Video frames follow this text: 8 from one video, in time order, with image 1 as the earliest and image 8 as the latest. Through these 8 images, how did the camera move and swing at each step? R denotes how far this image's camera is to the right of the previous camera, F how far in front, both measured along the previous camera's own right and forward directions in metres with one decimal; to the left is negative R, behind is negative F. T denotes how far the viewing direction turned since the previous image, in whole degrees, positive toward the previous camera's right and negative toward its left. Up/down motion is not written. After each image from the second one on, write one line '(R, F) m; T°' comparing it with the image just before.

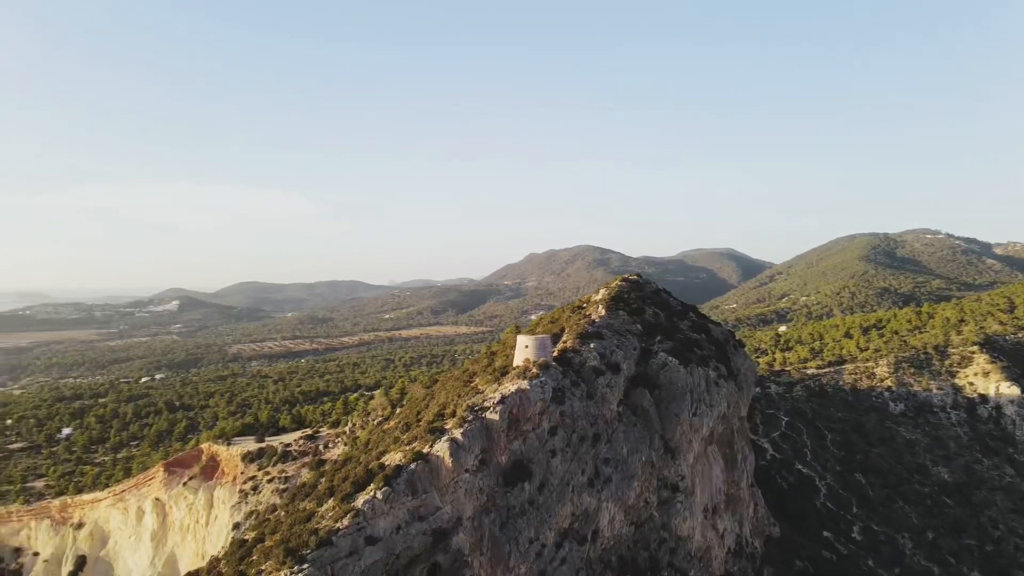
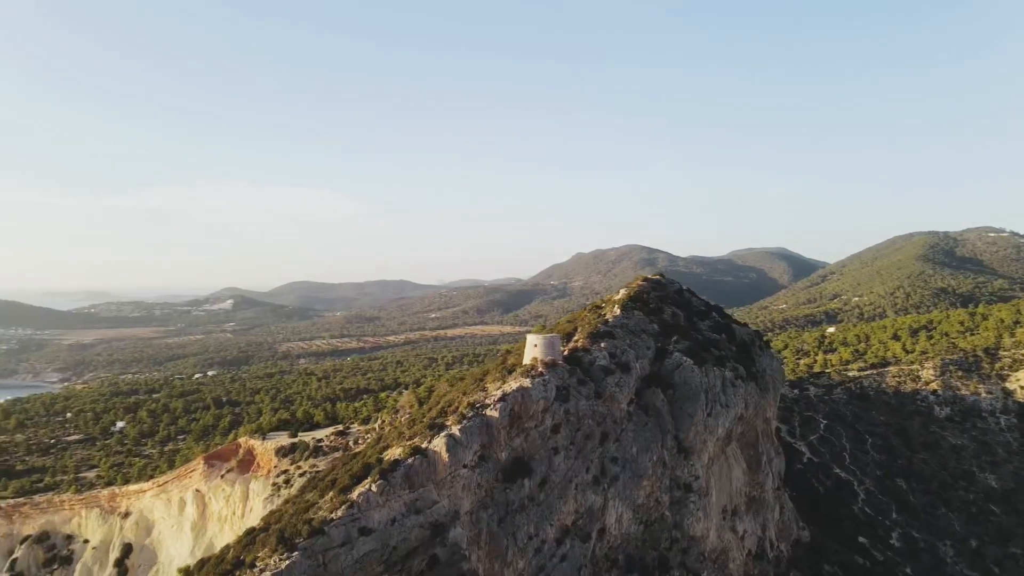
(+1.1, -0.4) m; -2°
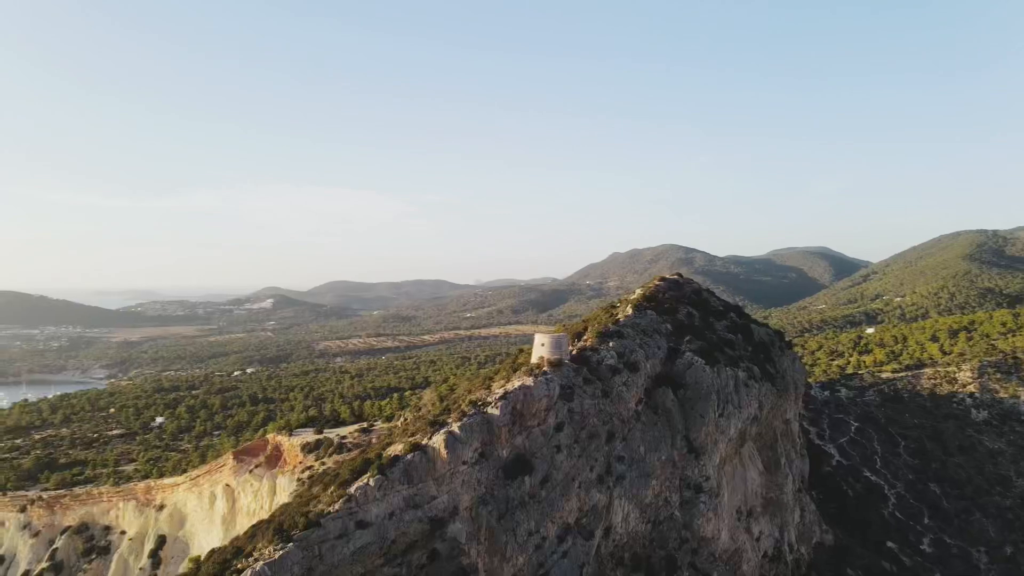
(+0.8, -0.3) m; -2°
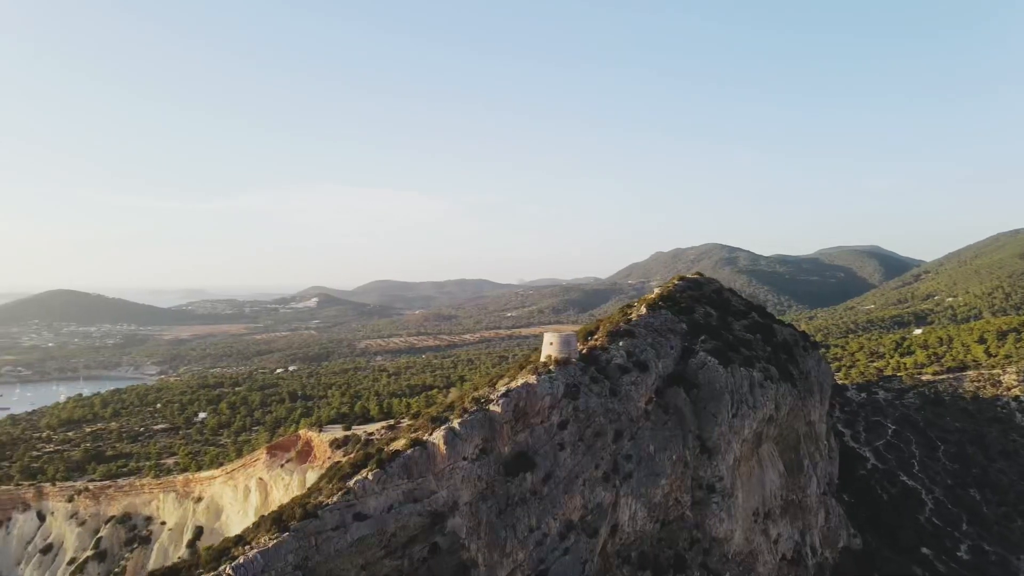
(+0.9, -0.3) m; -2°
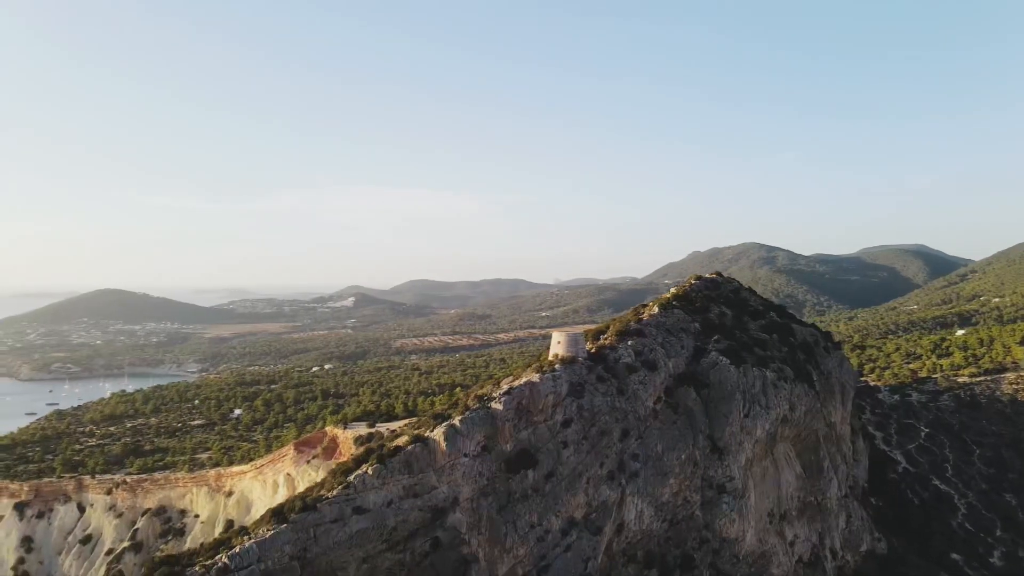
(+0.7, -0.3) m; -2°
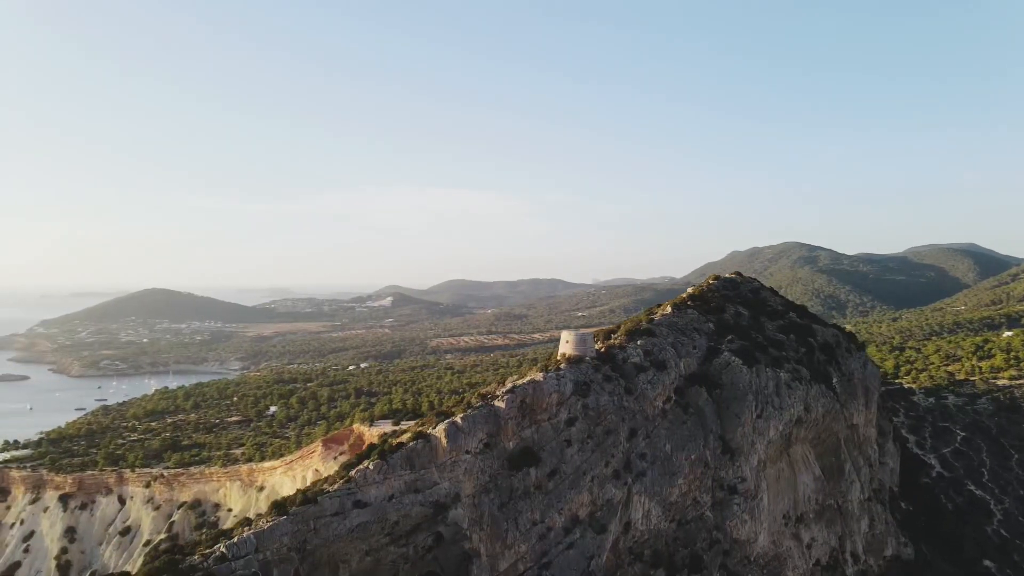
(+0.7, -0.3) m; -2°
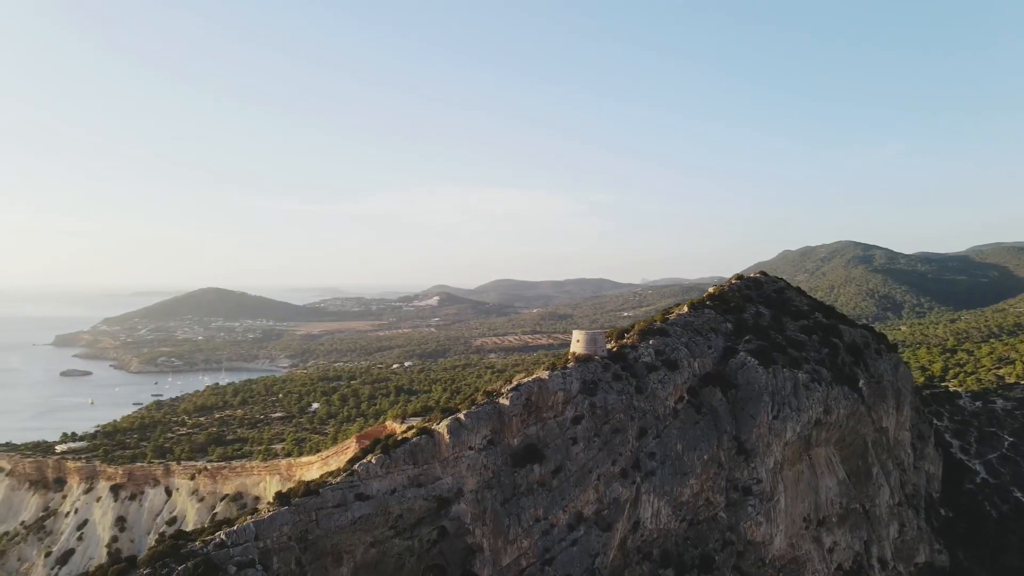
(+0.9, -0.4) m; -2°
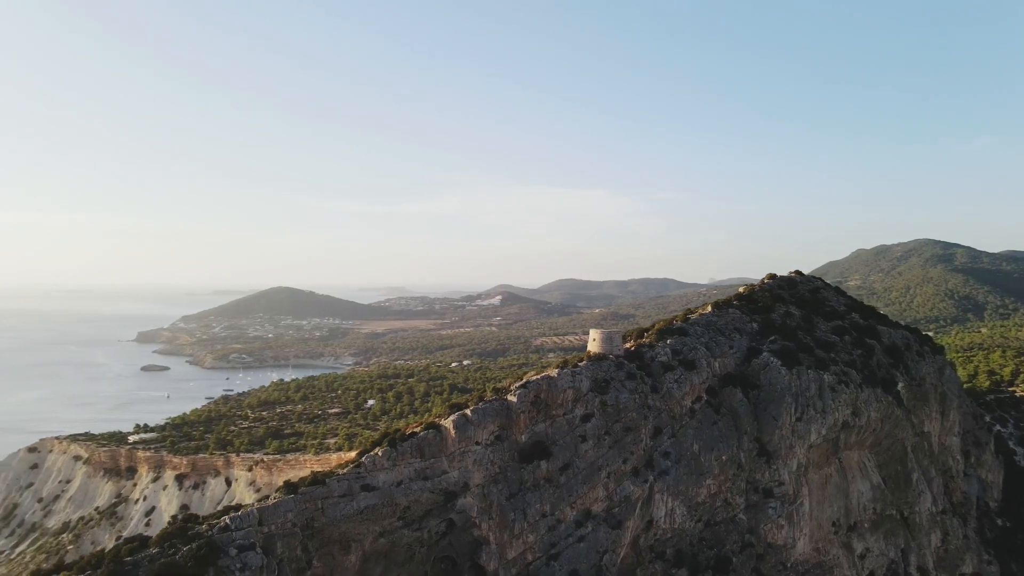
(+1.1, -0.5) m; -3°
